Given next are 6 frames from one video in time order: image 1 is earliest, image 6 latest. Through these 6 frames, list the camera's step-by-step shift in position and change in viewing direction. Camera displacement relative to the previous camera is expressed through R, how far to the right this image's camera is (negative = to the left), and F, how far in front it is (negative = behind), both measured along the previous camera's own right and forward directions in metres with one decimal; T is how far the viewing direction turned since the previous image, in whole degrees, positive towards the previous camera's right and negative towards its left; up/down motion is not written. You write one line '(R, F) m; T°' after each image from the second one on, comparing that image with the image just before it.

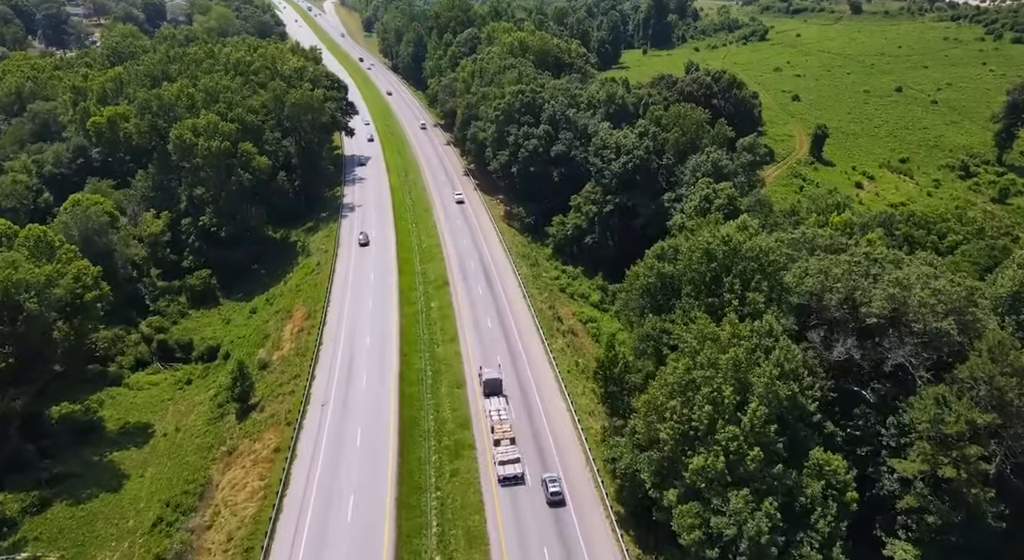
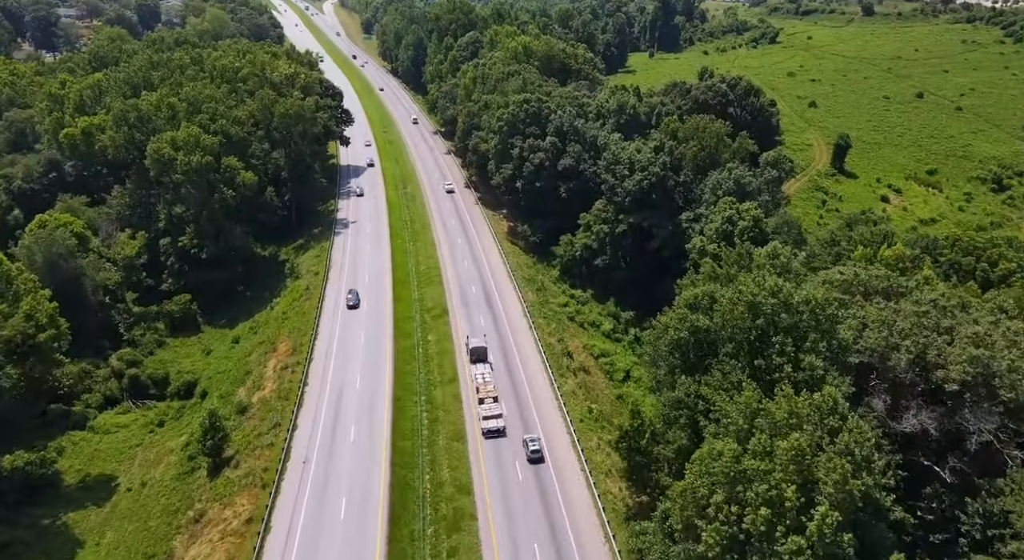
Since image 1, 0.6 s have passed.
(-0.3, +6.4) m; 0°
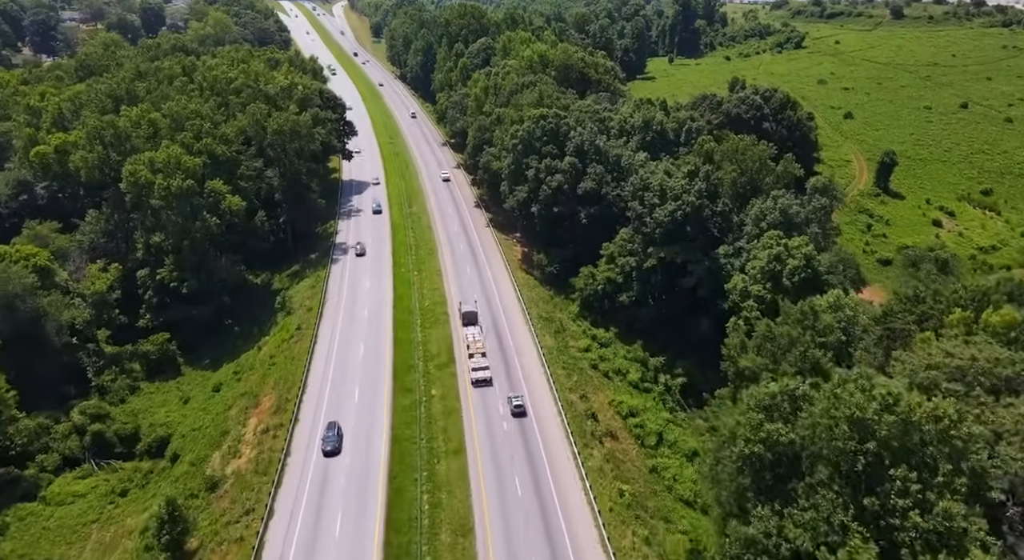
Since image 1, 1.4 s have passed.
(-0.5, +8.5) m; -1°
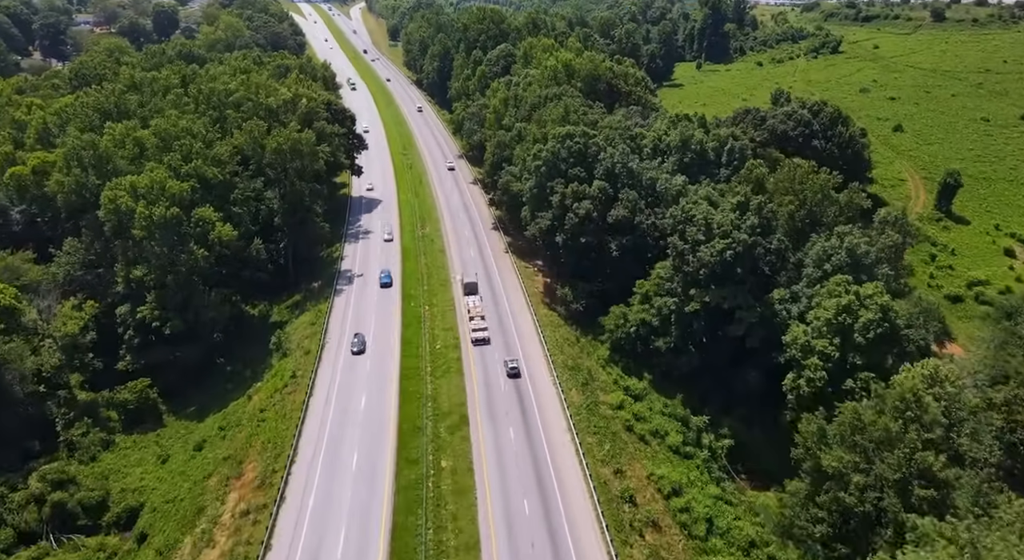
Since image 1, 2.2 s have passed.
(-0.5, +8.3) m; -1°
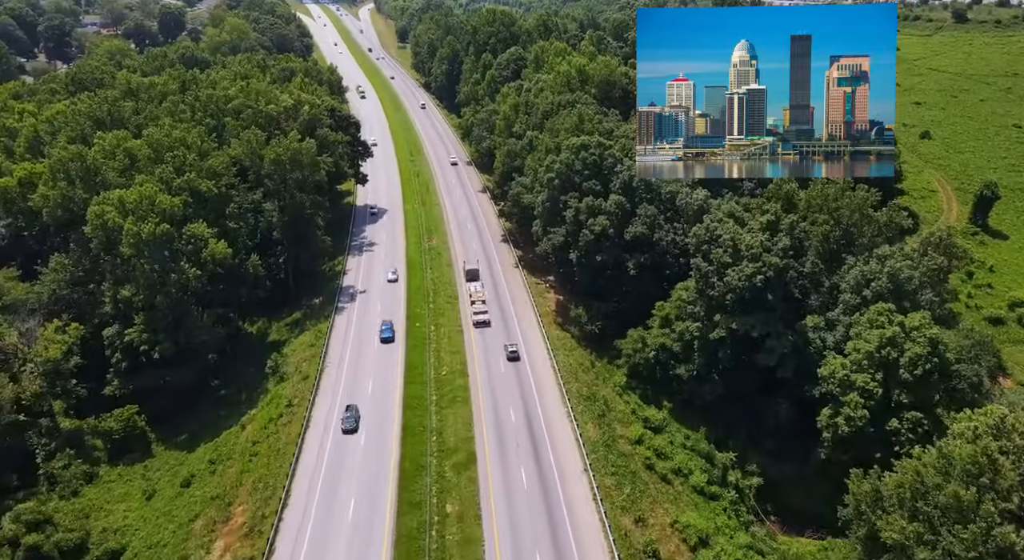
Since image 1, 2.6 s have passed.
(-0.2, +4.2) m; -1°
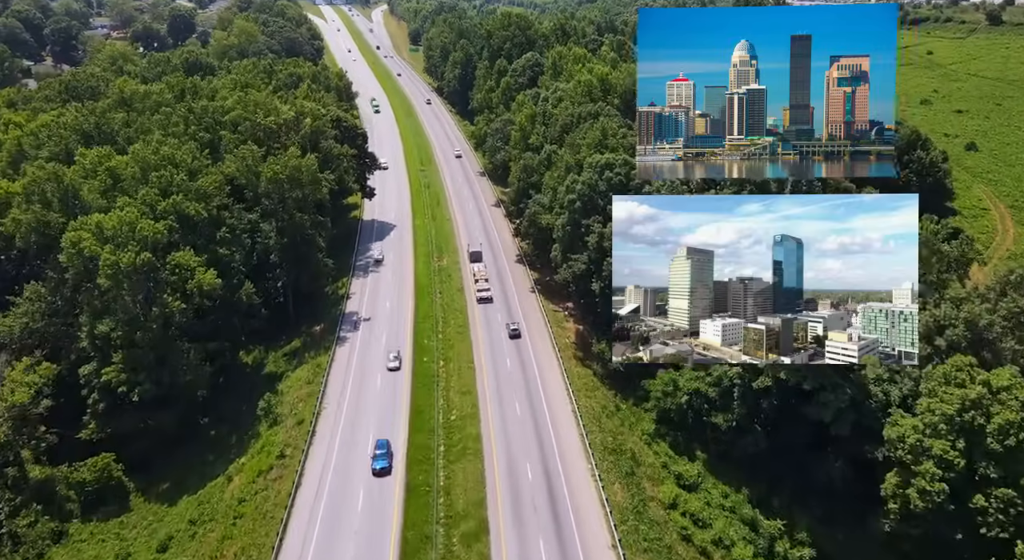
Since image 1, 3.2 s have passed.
(-0.4, +6.2) m; -1°
